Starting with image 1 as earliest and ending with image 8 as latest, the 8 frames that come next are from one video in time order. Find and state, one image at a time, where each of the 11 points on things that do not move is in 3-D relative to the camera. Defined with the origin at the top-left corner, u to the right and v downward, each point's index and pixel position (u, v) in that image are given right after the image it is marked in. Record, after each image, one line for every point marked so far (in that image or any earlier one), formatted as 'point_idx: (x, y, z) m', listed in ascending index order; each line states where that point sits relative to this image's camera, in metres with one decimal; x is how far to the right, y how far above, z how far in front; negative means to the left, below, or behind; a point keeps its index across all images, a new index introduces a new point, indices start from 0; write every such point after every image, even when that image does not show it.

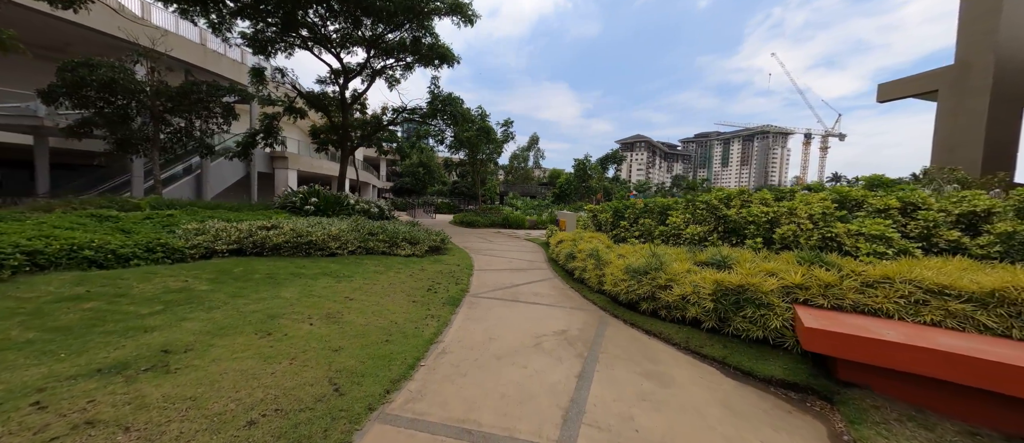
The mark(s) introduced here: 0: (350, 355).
0: (-1.3, -1.0, +2.8) m
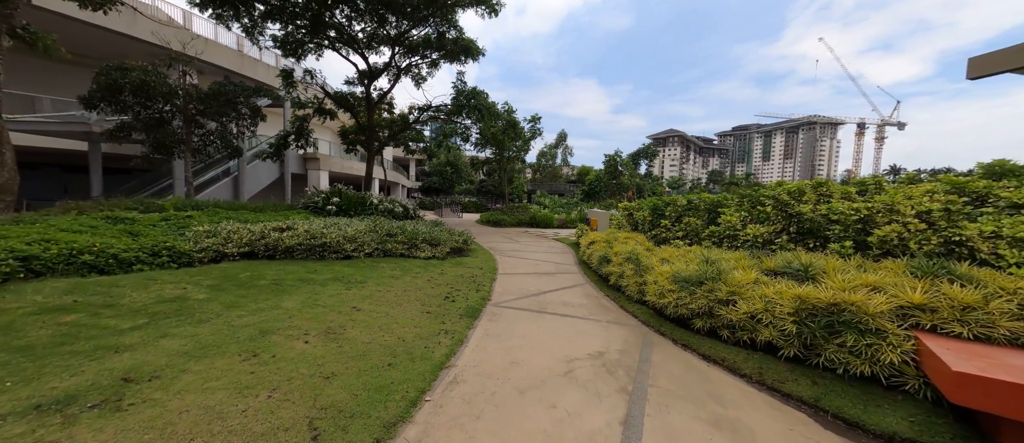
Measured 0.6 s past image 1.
0: (-1.1, -1.1, +2.3) m
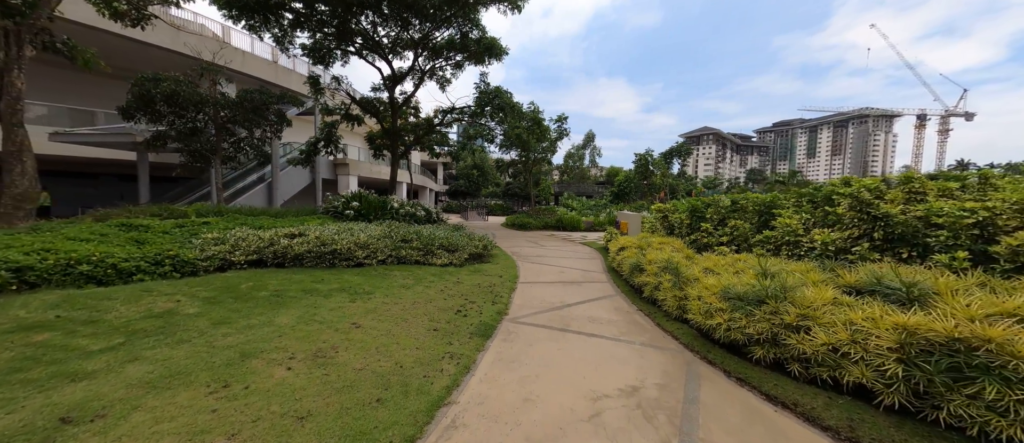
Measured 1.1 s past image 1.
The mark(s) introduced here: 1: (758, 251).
0: (-1.1, -1.1, +1.9) m
1: (+3.0, -0.4, +4.3) m
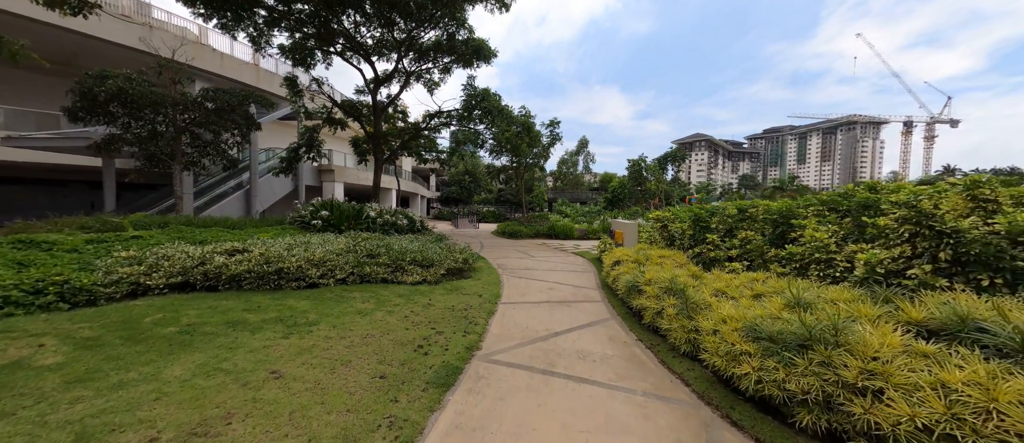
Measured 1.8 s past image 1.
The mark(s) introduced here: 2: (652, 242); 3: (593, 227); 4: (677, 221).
0: (-1.3, -1.2, +1.2) m
1: (+2.8, -0.5, +3.7) m
2: (+2.6, -0.4, +6.6) m
3: (+3.7, -0.3, +16.0) m
4: (+2.9, 0.0, +6.3) m
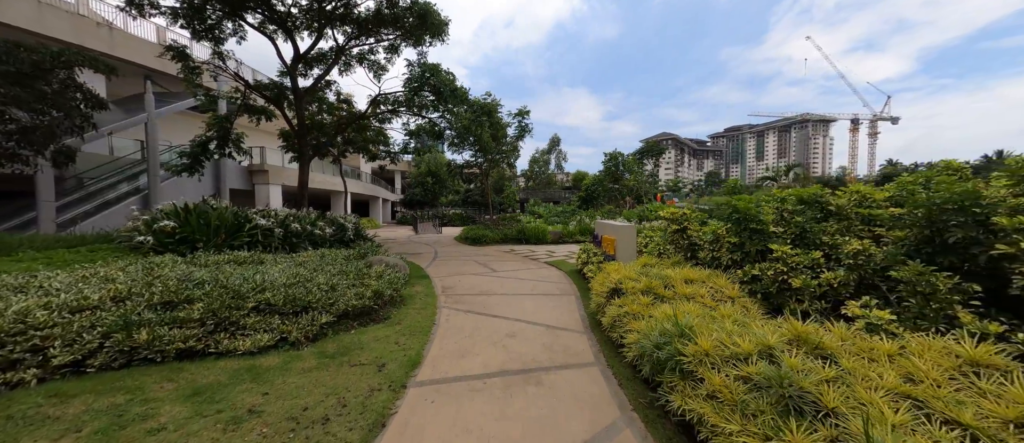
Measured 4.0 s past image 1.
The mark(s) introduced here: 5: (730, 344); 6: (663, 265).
0: (-1.6, -1.3, -1.3) m
1: (+2.2, -0.5, +1.5) m
2: (+1.9, -0.4, +4.4) m
3: (+2.2, -0.3, +13.9) m
4: (+2.2, 0.0, +4.2) m
5: (+1.2, -0.7, +2.0) m
6: (+1.8, -0.5, +4.0) m
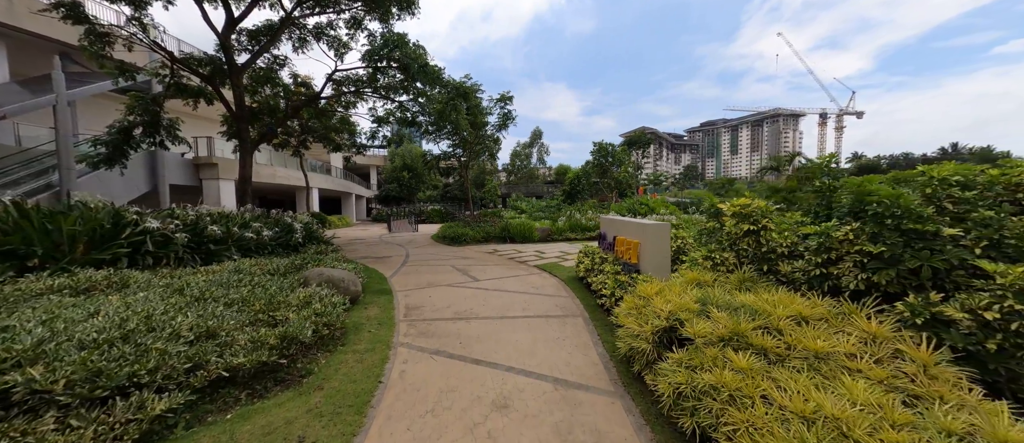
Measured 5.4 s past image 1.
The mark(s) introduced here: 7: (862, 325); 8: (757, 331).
0: (-1.4, -1.4, -2.8) m
1: (+2.3, -0.5, +0.2) m
2: (+1.8, -0.4, +3.1) m
3: (+1.6, -0.1, +12.5) m
4: (+2.1, 0.0, +2.8) m
5: (+1.2, -0.7, +0.6) m
6: (+1.7, -0.5, +2.7) m
7: (+1.8, -0.5, +1.9) m
8: (+1.4, -0.6, +2.0) m
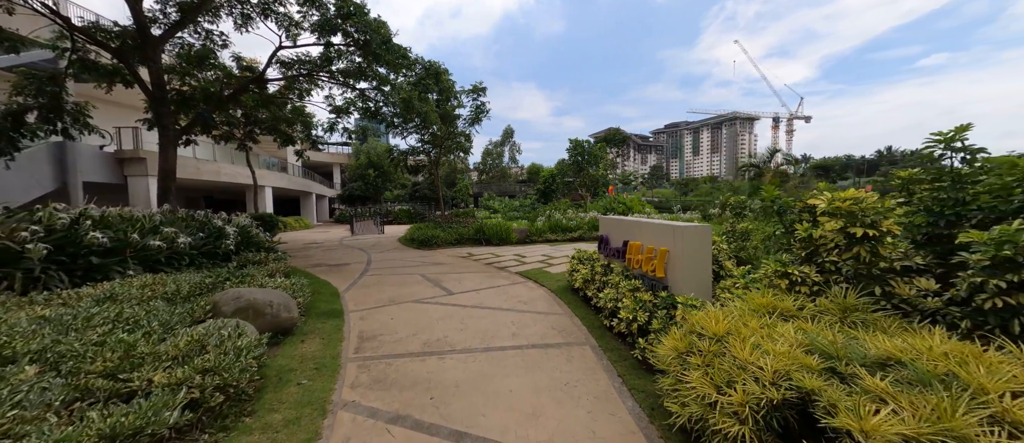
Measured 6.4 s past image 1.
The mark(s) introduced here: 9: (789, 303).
0: (-0.9, -1.5, -3.9) m
1: (+2.5, -0.5, -0.6) m
2: (+1.7, -0.4, +2.2) m
3: (+0.8, -0.1, +11.6) m
4: (+2.1, 0.0, +2.0) m
5: (+1.4, -0.7, -0.3) m
6: (+1.7, -0.5, +1.8) m
7: (+1.9, -0.5, +1.1) m
8: (+1.4, -0.6, +1.1) m
9: (+1.6, -0.5, +2.0) m
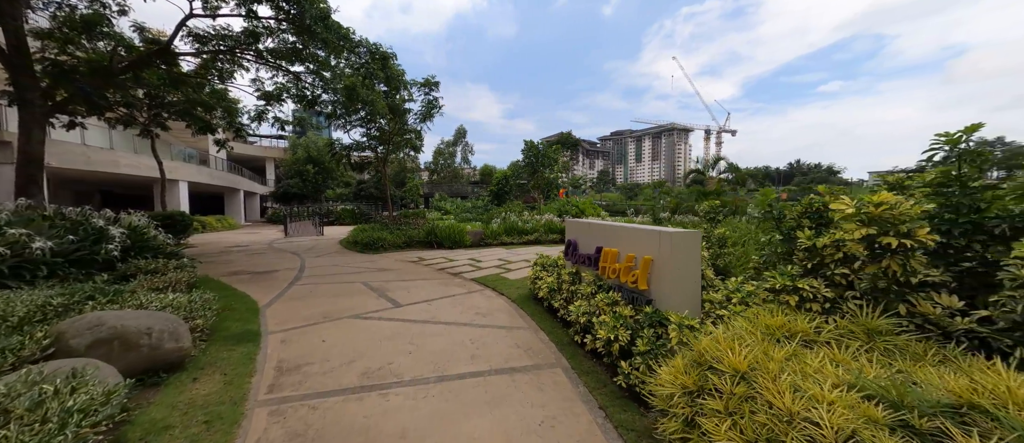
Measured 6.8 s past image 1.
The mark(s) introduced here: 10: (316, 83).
0: (-0.2, -1.5, -4.5) m
1: (+2.7, -0.6, -0.8) m
2: (+1.6, -0.4, +1.9) m
3: (-0.6, -0.2, +11.1) m
4: (+1.9, 0.0, +1.8) m
5: (+1.6, -0.7, -0.6) m
6: (+1.6, -0.6, +1.5) m
7: (+1.9, -0.6, +0.8) m
8: (+1.4, -0.6, +0.8) m
9: (+1.4, -0.5, +1.7) m
10: (-5.2, +3.7, +9.3) m
